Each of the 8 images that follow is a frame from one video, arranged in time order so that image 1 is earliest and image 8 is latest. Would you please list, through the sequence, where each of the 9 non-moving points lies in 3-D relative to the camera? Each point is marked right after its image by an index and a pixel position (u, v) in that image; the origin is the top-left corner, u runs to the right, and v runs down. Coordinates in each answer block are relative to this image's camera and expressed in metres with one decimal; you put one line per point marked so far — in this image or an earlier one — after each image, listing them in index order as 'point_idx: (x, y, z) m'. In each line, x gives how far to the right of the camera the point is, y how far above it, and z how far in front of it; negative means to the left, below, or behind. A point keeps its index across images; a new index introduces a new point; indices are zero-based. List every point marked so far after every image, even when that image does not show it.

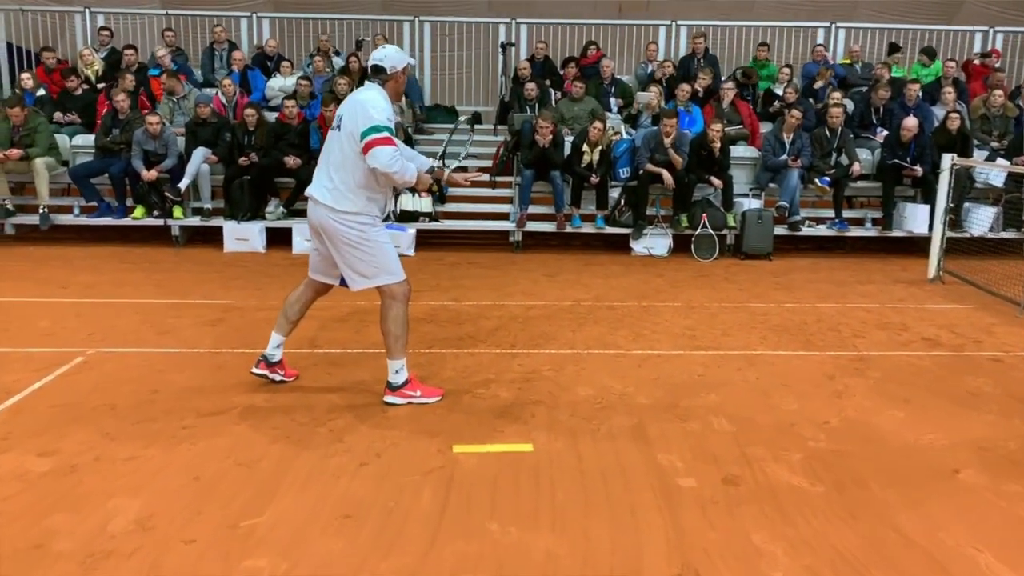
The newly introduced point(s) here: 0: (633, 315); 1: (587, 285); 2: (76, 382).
0: (+1.1, -0.2, +7.3) m
1: (+0.8, 0.0, +8.7) m
2: (-2.8, -0.6, +5.2) m
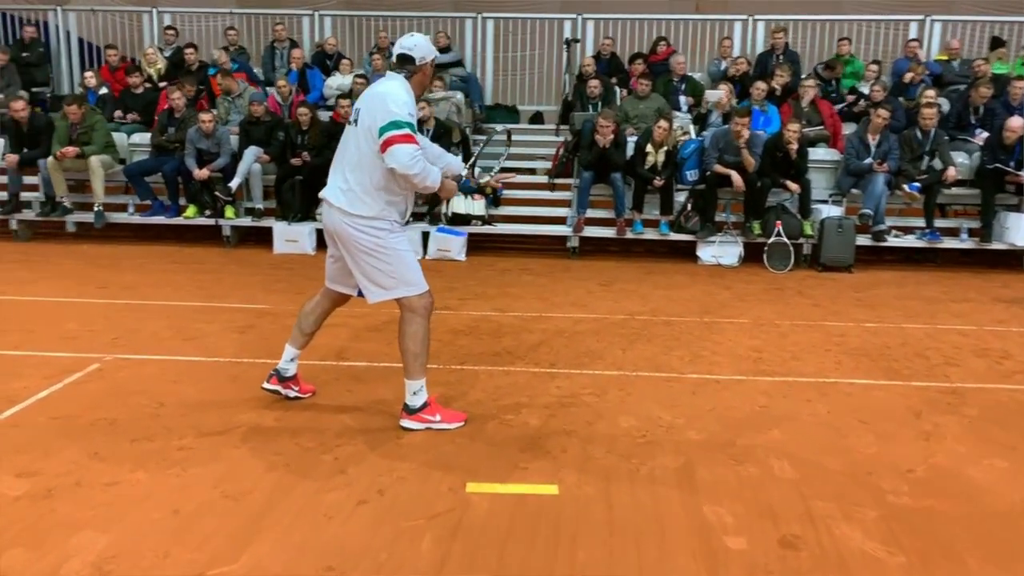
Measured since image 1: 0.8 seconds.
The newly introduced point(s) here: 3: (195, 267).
0: (+1.5, -0.4, +6.6) m
1: (+1.3, -0.1, +8.0) m
2: (-2.6, -0.6, +4.9) m
3: (-3.5, +0.2, +9.0) m
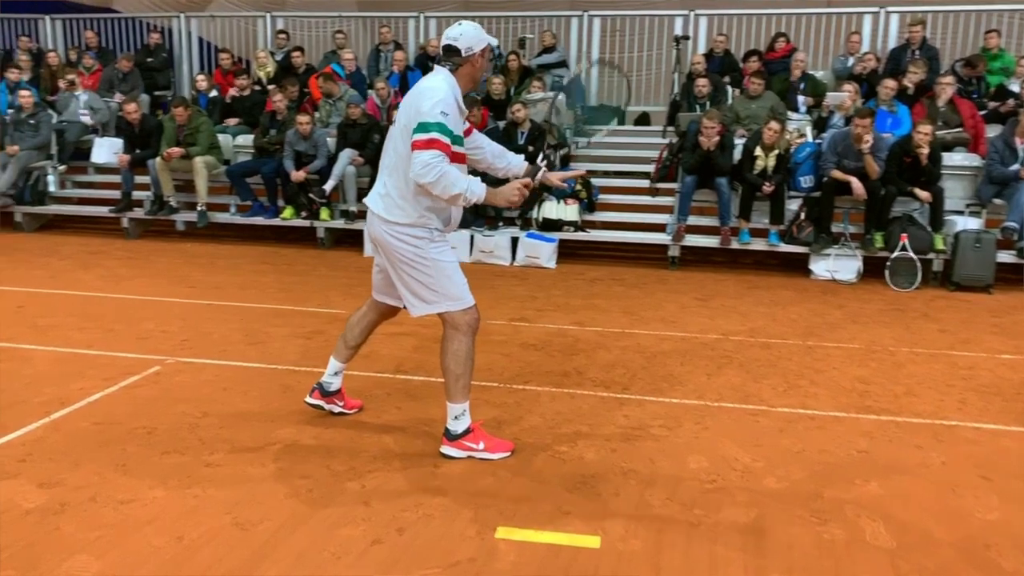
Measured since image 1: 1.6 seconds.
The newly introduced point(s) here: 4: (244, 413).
0: (+2.0, -0.5, +5.9) m
1: (+2.1, -0.2, +7.3) m
2: (-2.2, -0.6, +4.8) m
3: (-2.5, +0.2, +9.1) m
4: (-1.5, -0.7, +4.5) m
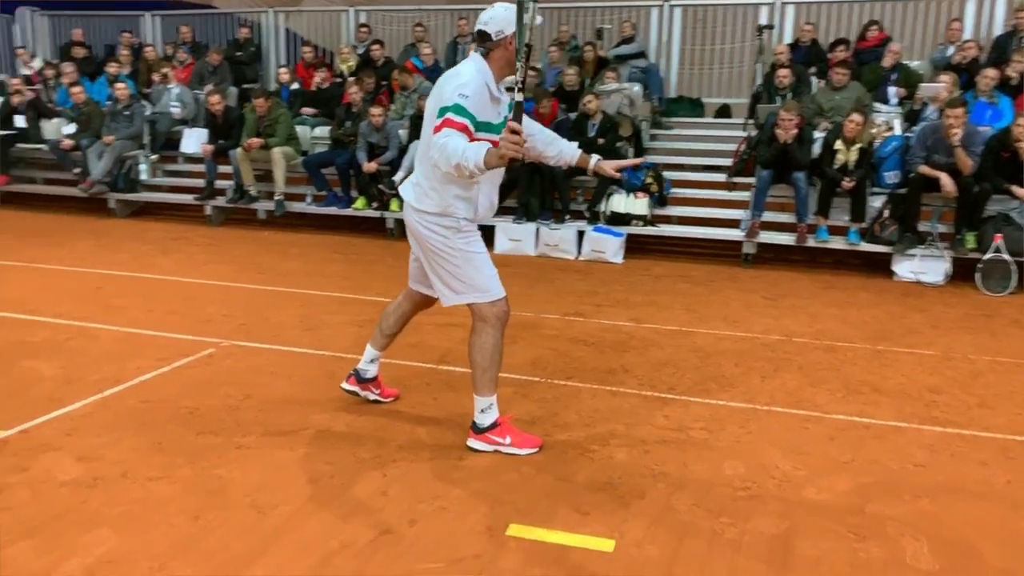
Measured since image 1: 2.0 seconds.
0: (+2.4, -0.5, +5.6) m
1: (+2.6, -0.2, +7.0) m
2: (-2.0, -0.5, +4.9) m
3: (-1.8, +0.4, +9.2) m
4: (-1.3, -0.6, +4.6) m
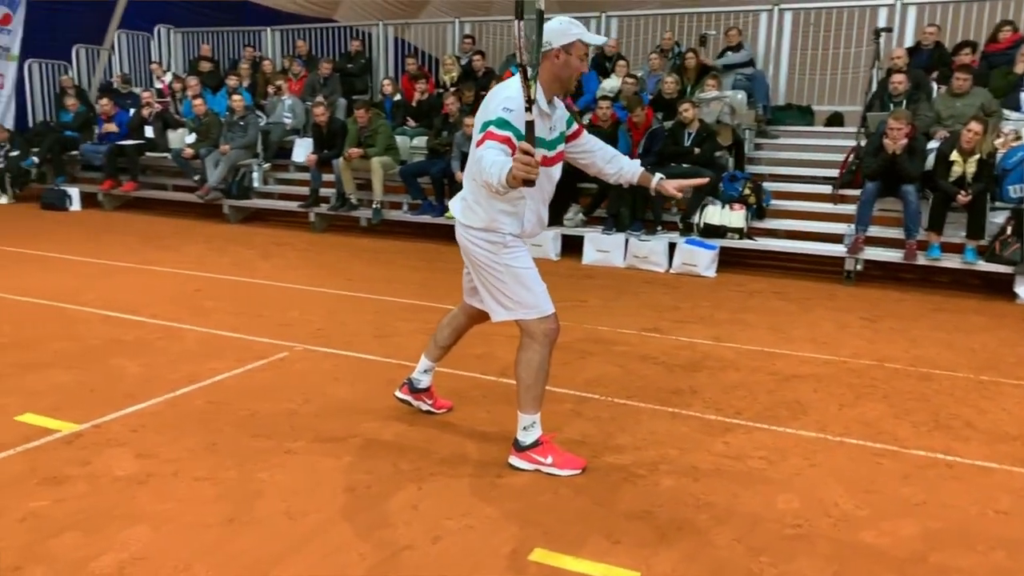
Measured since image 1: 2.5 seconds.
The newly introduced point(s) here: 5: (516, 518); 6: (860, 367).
0: (+2.8, -0.7, +5.1) m
1: (+3.2, -0.4, +6.5) m
2: (-1.6, -0.6, +5.1) m
3: (-0.8, +0.3, +9.3) m
4: (-1.0, -0.7, +4.6) m
5: (0.0, -1.0, +3.4) m
6: (+2.4, -0.5, +5.6) m
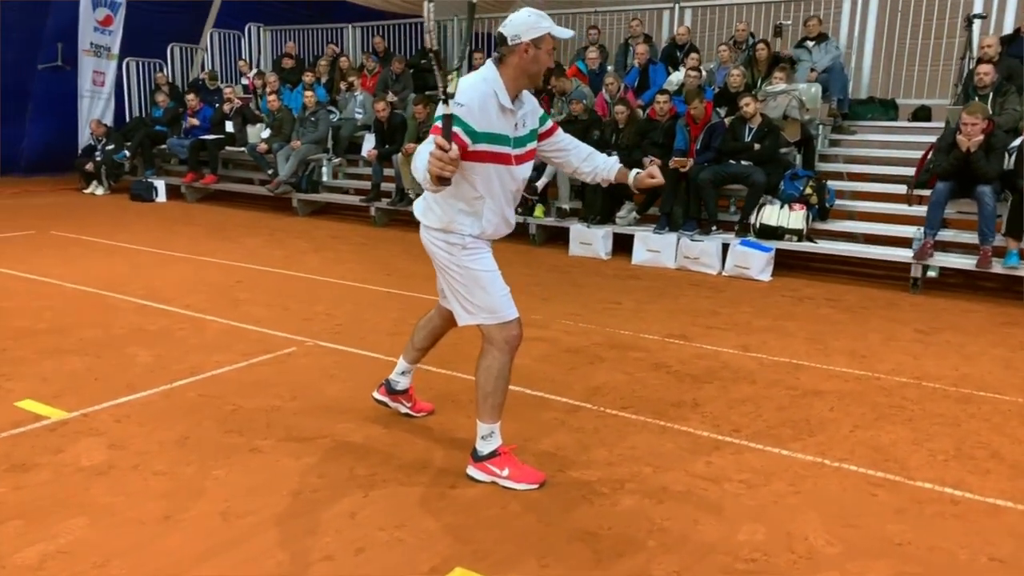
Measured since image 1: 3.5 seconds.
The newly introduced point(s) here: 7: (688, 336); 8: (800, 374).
0: (+2.7, -0.7, +4.6) m
1: (+3.3, -0.5, +5.9) m
2: (-1.6, -0.5, +5.1) m
3: (-0.3, +0.3, +9.2) m
4: (-1.1, -0.7, +4.6) m
5: (-0.2, -1.0, +3.2) m
6: (+2.4, -0.6, +5.2) m
7: (+1.4, -0.4, +6.2) m
8: (+1.9, -0.6, +5.3) m
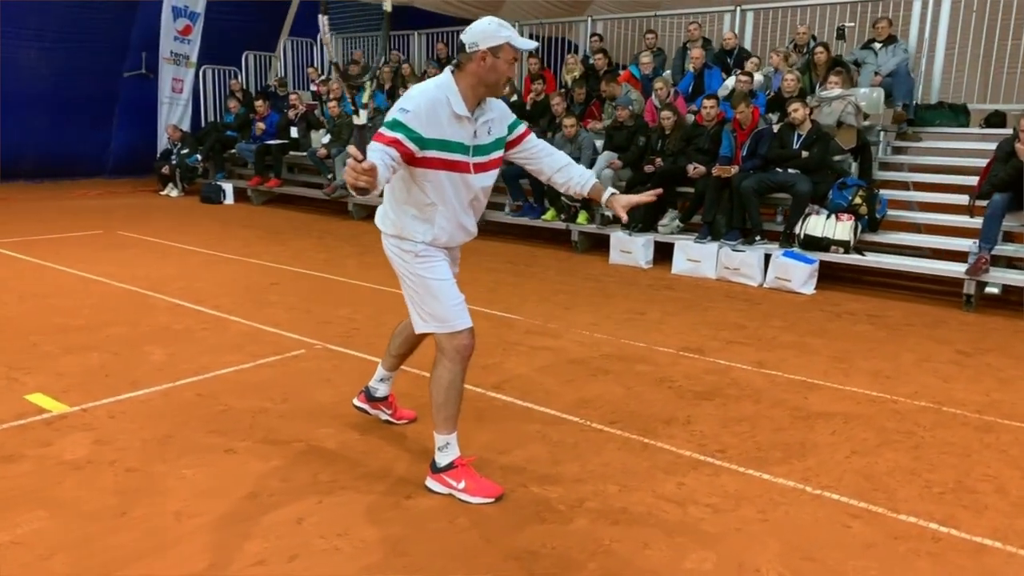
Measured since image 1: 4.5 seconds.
0: (+2.6, -0.8, +4.3) m
1: (+3.4, -0.6, +5.5) m
2: (-1.6, -0.5, +5.2) m
3: (+0.1, +0.2, +9.2) m
4: (-1.1, -0.7, +4.7) m
5: (-0.5, -1.0, +3.2) m
6: (+2.4, -0.7, +4.9) m
7: (+1.4, -0.5, +6.0) m
8: (+1.9, -0.7, +5.1) m
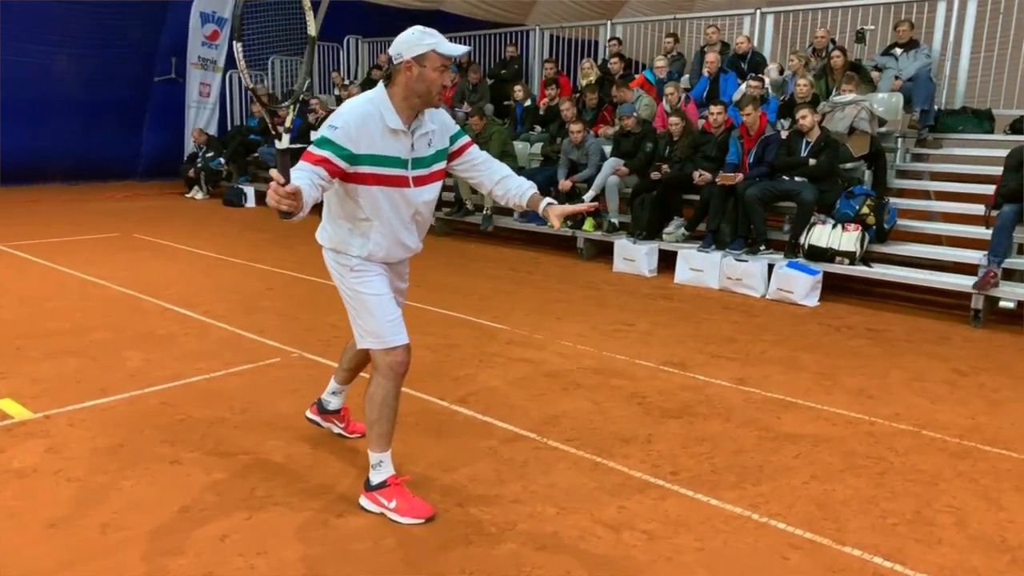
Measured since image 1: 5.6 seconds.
0: (+2.4, -1.0, +4.1) m
1: (+3.2, -0.7, +5.3) m
2: (-1.8, -0.6, +5.3) m
3: (+0.1, +0.1, +9.1) m
4: (-1.4, -0.7, +4.7) m
5: (-0.8, -1.1, +3.2) m
6: (+2.2, -0.8, +4.7) m
7: (+1.3, -0.5, +5.9) m
8: (+1.7, -0.8, +4.9) m
